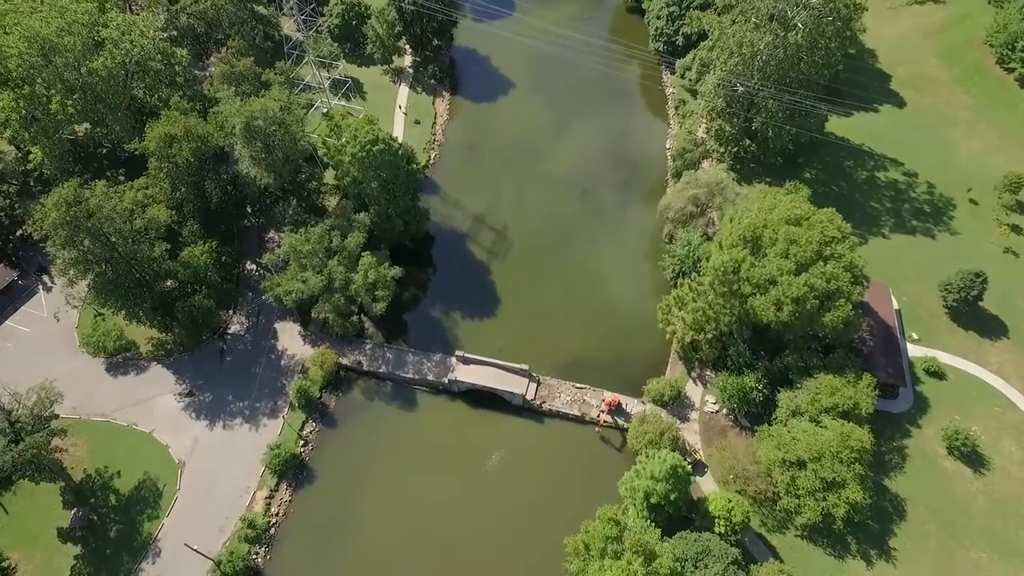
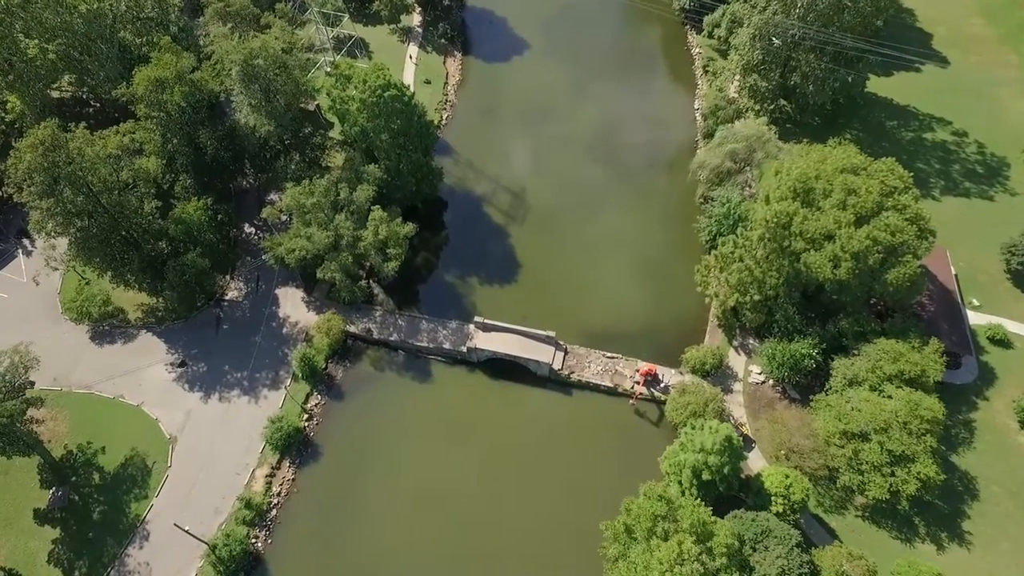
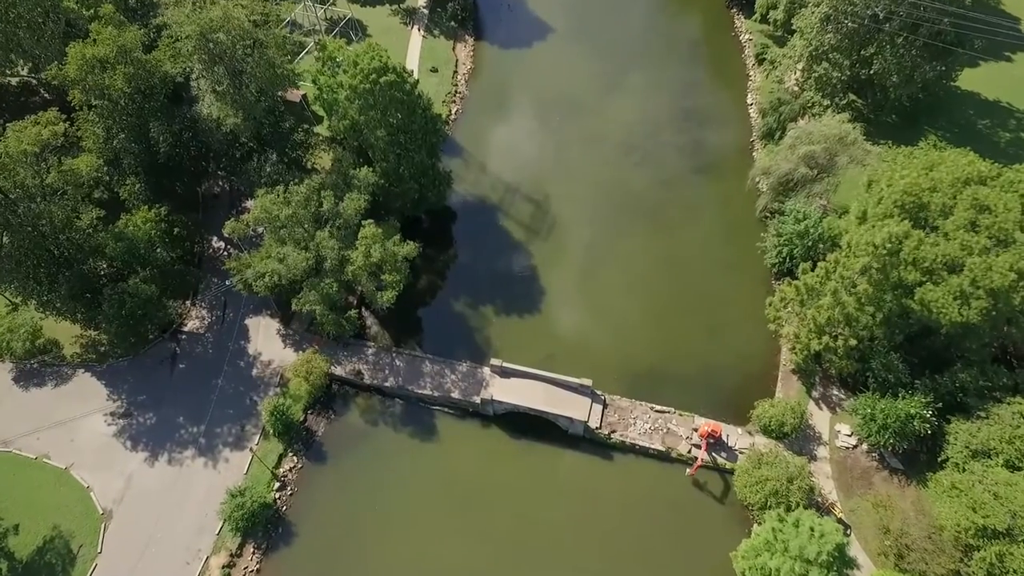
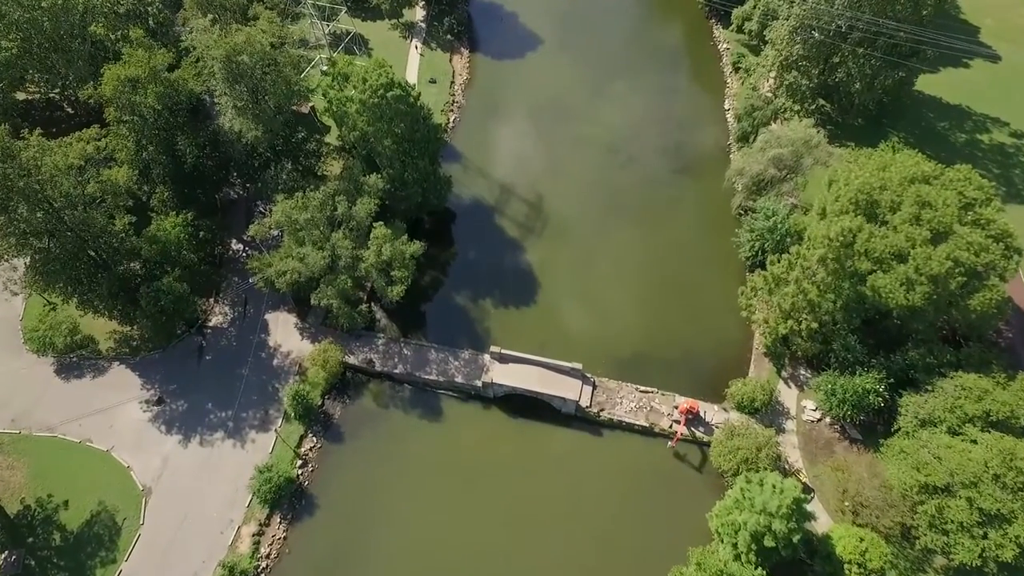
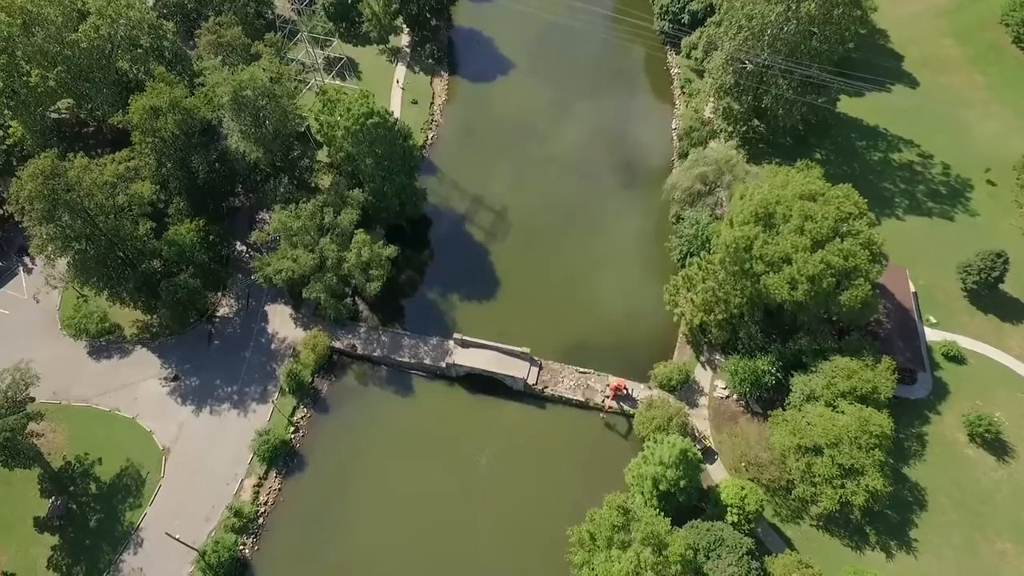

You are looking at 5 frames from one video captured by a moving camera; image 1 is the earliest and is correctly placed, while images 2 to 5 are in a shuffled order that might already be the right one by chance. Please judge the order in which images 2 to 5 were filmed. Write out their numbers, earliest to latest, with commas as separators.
5, 2, 4, 3
